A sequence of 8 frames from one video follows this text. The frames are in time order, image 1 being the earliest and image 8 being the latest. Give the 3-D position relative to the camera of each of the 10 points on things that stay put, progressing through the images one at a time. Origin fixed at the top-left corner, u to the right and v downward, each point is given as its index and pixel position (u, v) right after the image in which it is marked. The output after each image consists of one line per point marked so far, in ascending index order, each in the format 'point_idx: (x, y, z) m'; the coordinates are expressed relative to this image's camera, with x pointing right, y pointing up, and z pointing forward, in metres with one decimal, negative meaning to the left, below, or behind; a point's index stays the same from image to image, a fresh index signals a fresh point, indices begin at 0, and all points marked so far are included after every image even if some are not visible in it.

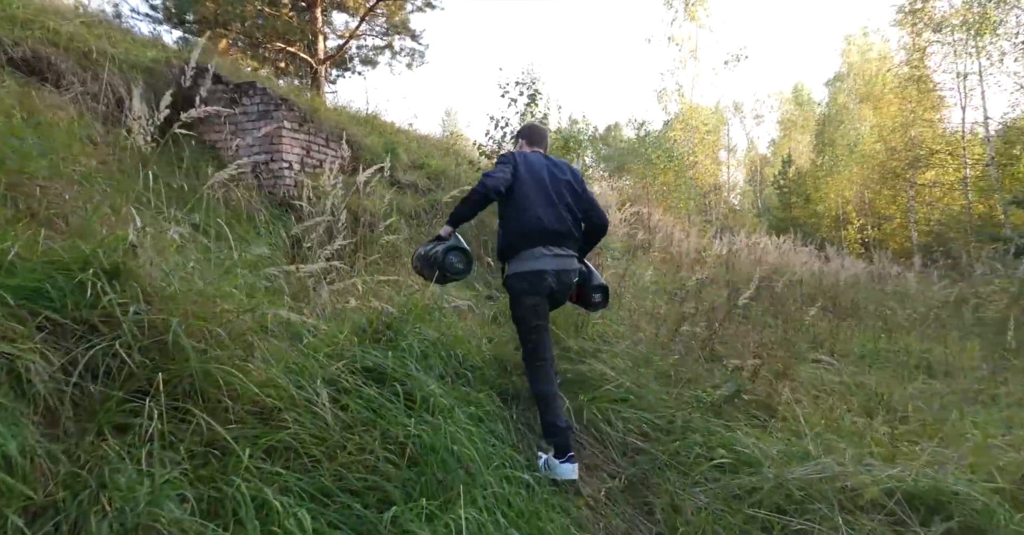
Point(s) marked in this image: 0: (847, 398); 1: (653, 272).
0: (+2.1, -0.8, +3.9) m
1: (+1.5, 0.0, +6.5) m
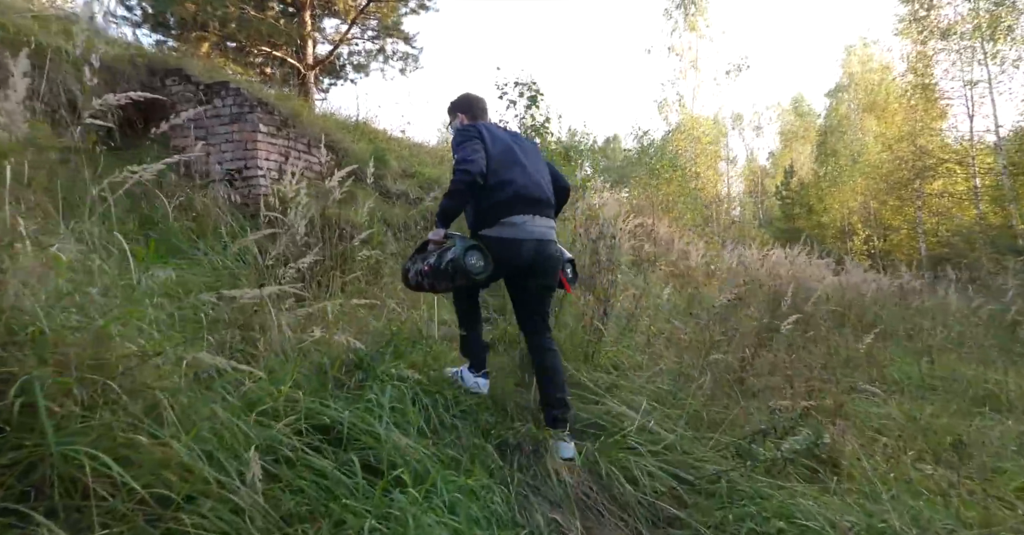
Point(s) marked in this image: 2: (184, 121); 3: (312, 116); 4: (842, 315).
0: (+2.1, -0.9, +3.3) m
1: (+1.4, -0.2, +5.9) m
2: (-3.2, +1.5, +6.2) m
3: (-2.4, +1.8, +7.5) m
4: (+3.2, -0.5, +6.0) m
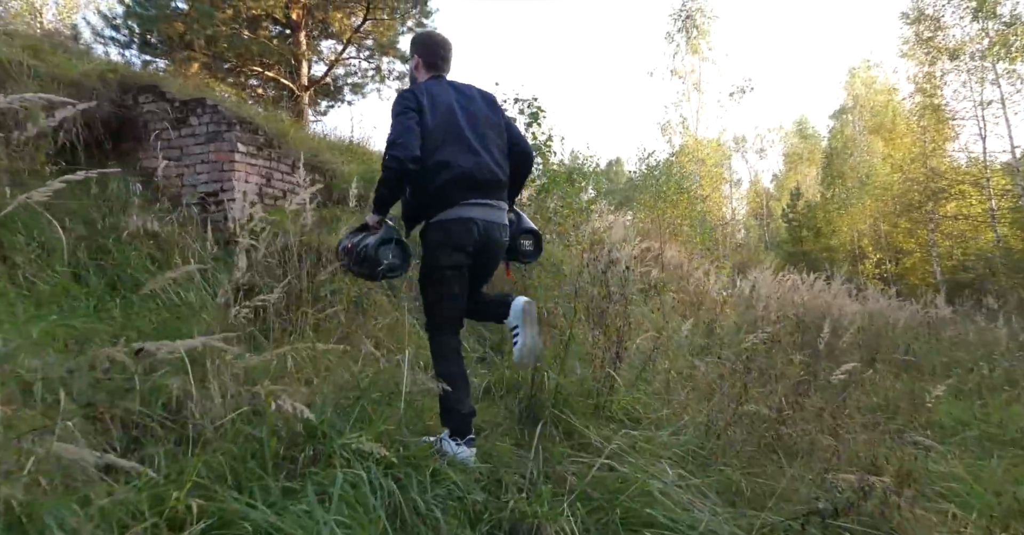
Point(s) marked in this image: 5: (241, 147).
0: (+2.1, -1.1, +2.7) m
1: (+1.4, -0.5, +5.4) m
2: (-3.2, +1.2, +5.7) m
3: (-2.4, +1.5, +7.0) m
4: (+3.2, -0.7, +5.5) m
5: (-2.5, +1.1, +5.6) m
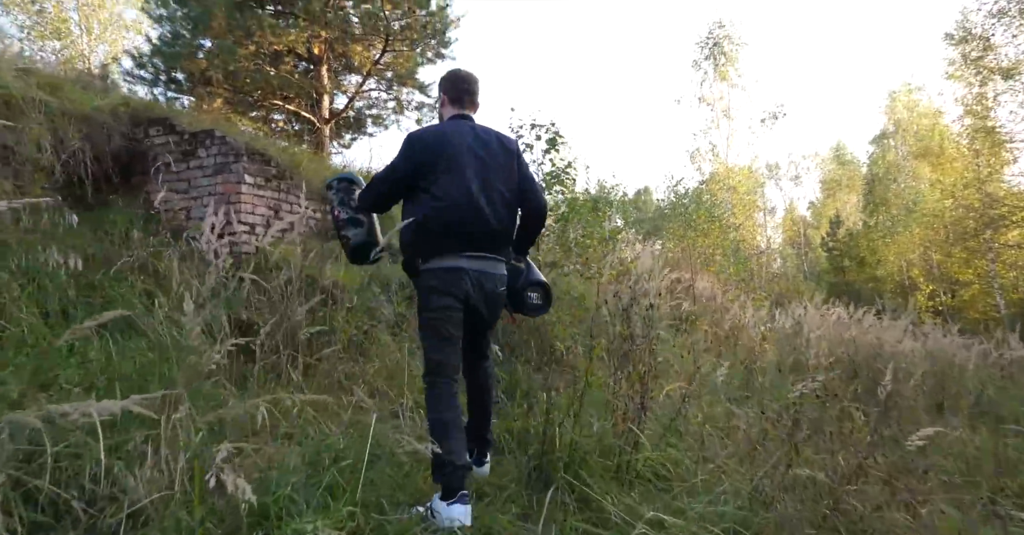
0: (+2.1, -1.2, +2.2) m
1: (+1.6, -0.7, +4.9) m
2: (-3.1, +0.8, +5.5) m
3: (-2.2, +1.1, +6.8) m
4: (+3.4, -1.0, +4.9) m
5: (-2.3, +0.8, +5.4) m
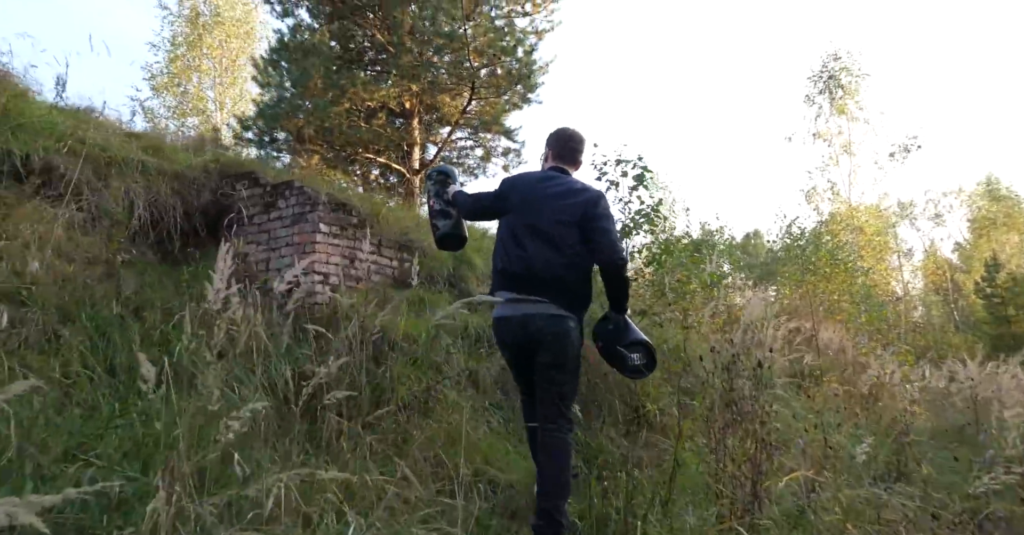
0: (+2.2, -1.3, +1.2) m
1: (+2.2, -1.0, +4.0) m
2: (-2.3, +0.4, +5.5) m
3: (-1.2, +0.6, +6.7) m
4: (+3.9, -1.2, +3.7) m
5: (-1.6, +0.3, +5.3) m
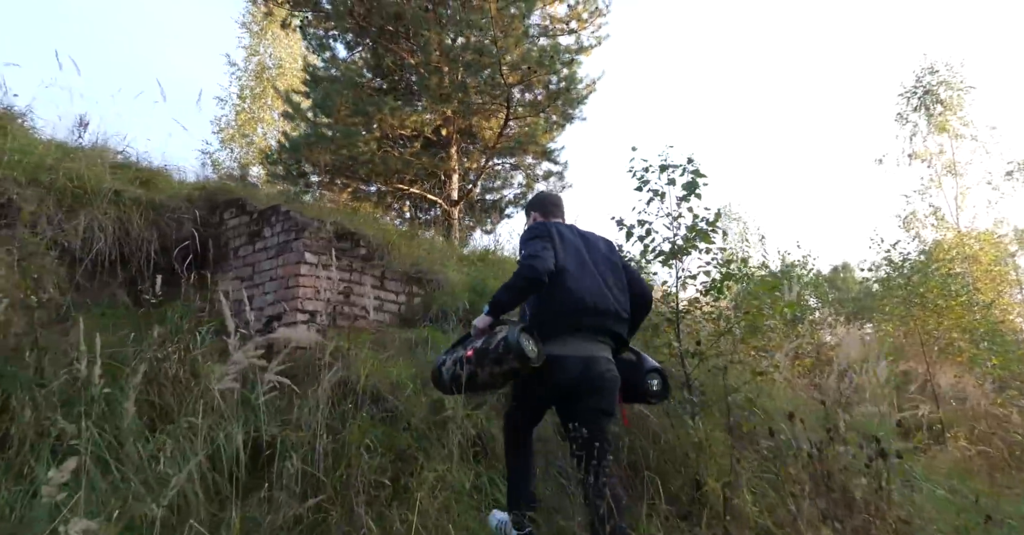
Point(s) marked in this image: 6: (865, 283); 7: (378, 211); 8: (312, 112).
0: (+1.9, -1.2, -0.1) m
1: (+2.2, -1.1, +2.7) m
2: (-2.2, +0.1, +4.8) m
3: (-0.9, +0.2, +5.9) m
4: (+3.9, -1.2, +2.2) m
5: (-1.5, +0.1, +4.5) m
6: (+5.8, -0.2, +10.4) m
7: (-1.8, +0.8, +8.4) m
8: (-2.8, +2.2, +8.6) m
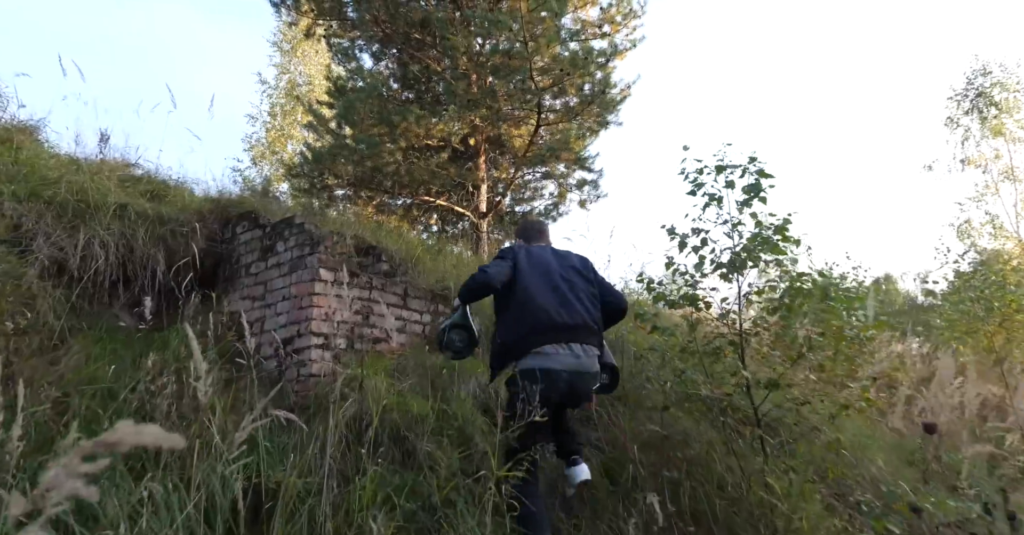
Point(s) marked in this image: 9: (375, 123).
0: (+1.9, -1.2, -0.7) m
1: (+2.3, -1.2, +2.1) m
2: (-1.9, -0.1, +4.4) m
3: (-0.6, +0.1, +5.4) m
4: (+4.0, -1.3, +1.5) m
5: (-1.2, -0.1, +4.1) m
6: (+6.4, -0.4, +9.7) m
7: (-1.4, +0.6, +8.0) m
8: (-2.4, +1.9, +8.3) m
9: (-1.8, +1.9, +8.1) m
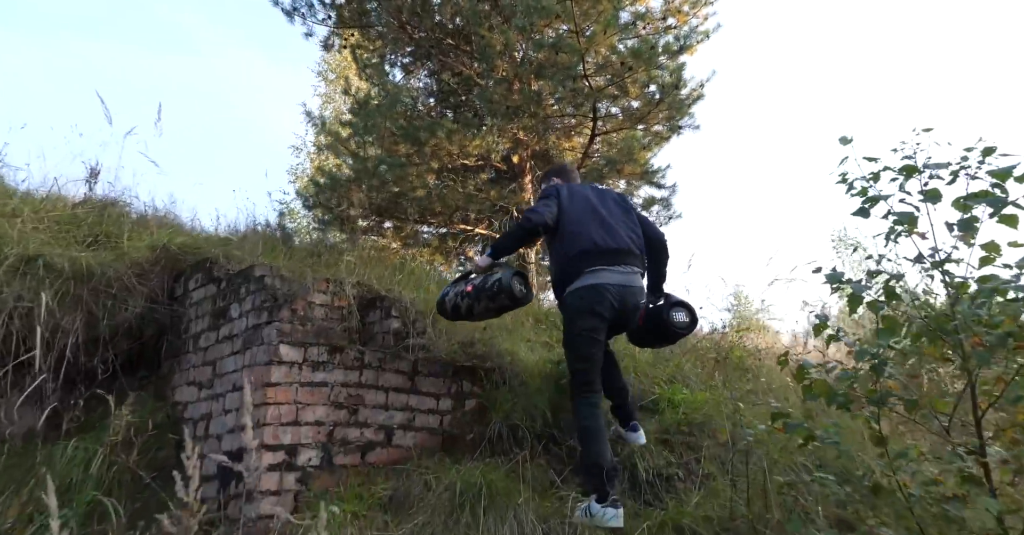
0: (+1.8, -1.2, -2.3) m
1: (+2.4, -1.3, +0.4) m
2: (-1.6, -0.4, +3.2) m
3: (-0.3, -0.3, +4.0) m
4: (+4.0, -1.4, -0.3) m
5: (-1.0, -0.4, +2.7) m
6: (+7.1, -0.7, +7.6) m
7: (-0.8, +0.1, +6.7) m
8: (-1.8, +1.4, +7.1) m
9: (-1.2, +1.4, +6.8) m
